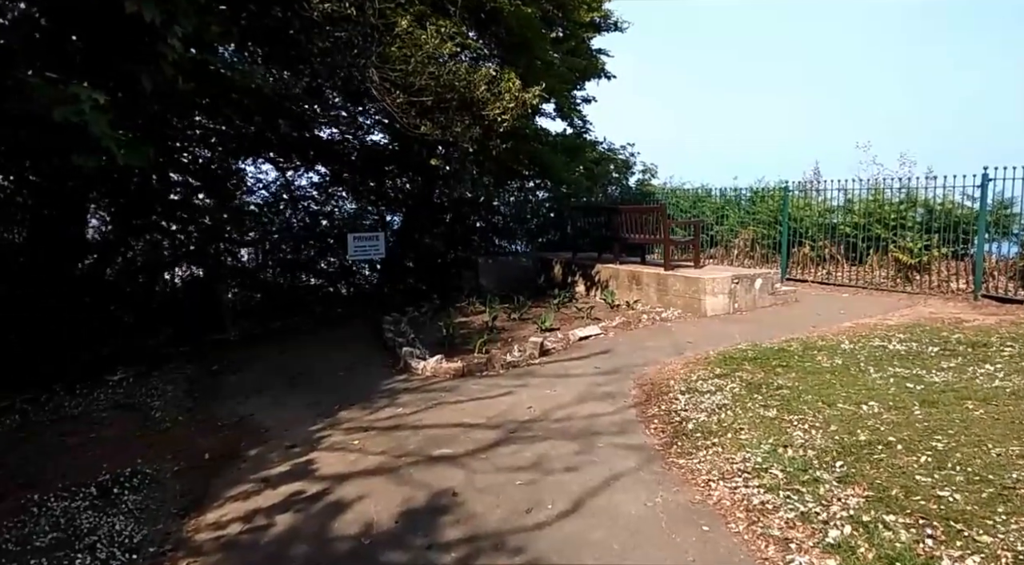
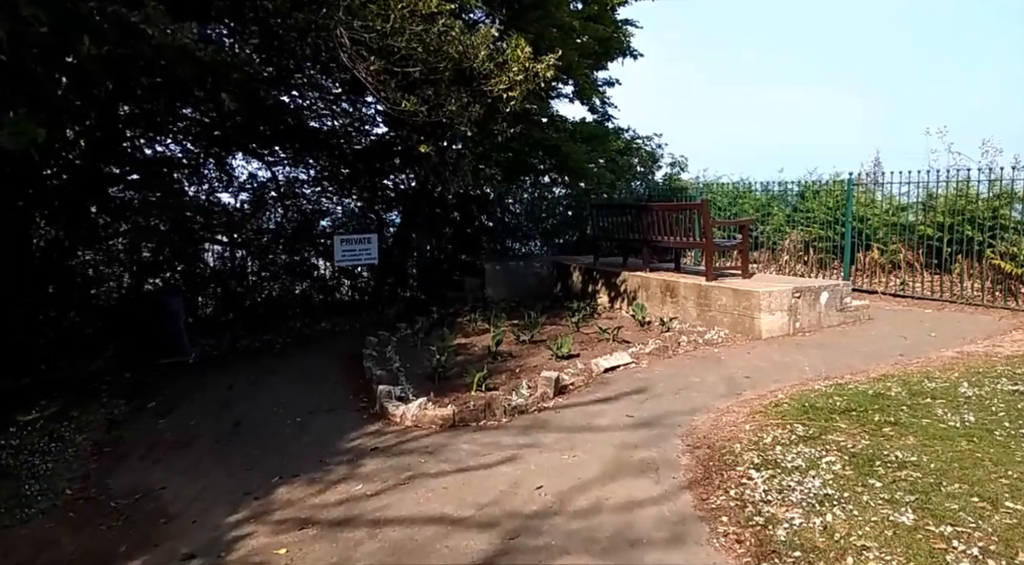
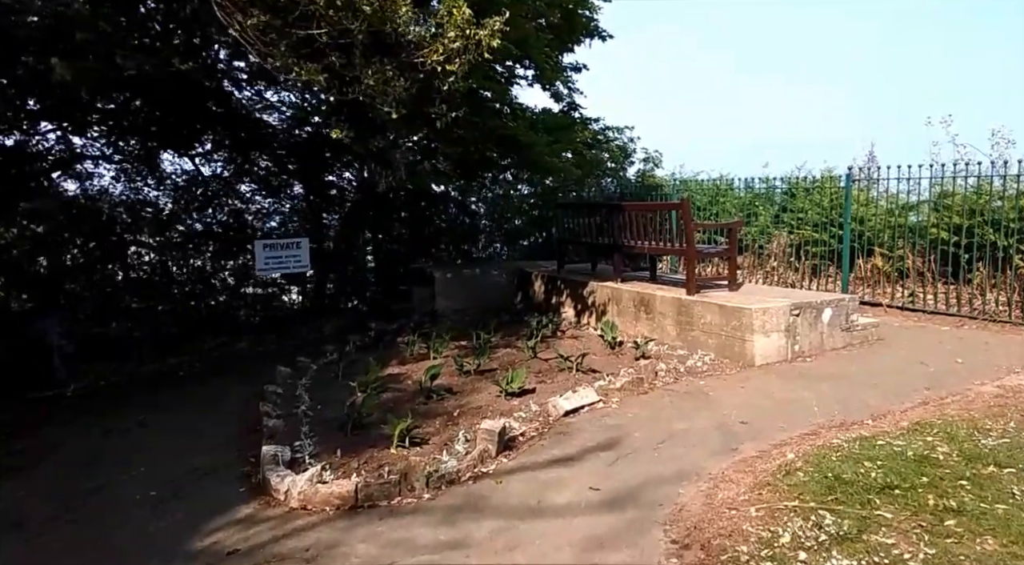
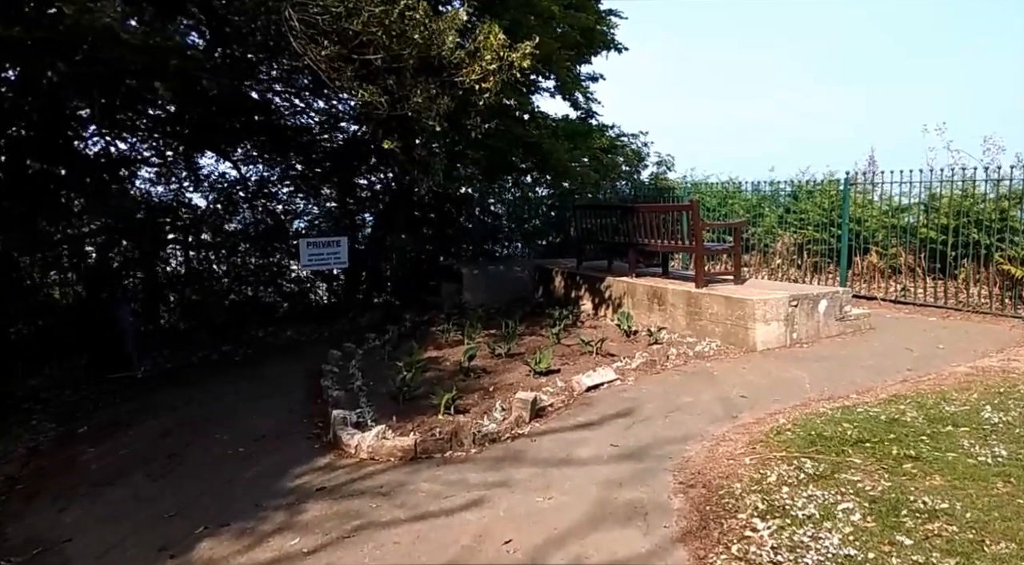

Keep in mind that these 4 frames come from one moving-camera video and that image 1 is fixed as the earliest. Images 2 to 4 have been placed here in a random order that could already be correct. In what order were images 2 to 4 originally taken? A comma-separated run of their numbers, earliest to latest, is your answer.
2, 4, 3
